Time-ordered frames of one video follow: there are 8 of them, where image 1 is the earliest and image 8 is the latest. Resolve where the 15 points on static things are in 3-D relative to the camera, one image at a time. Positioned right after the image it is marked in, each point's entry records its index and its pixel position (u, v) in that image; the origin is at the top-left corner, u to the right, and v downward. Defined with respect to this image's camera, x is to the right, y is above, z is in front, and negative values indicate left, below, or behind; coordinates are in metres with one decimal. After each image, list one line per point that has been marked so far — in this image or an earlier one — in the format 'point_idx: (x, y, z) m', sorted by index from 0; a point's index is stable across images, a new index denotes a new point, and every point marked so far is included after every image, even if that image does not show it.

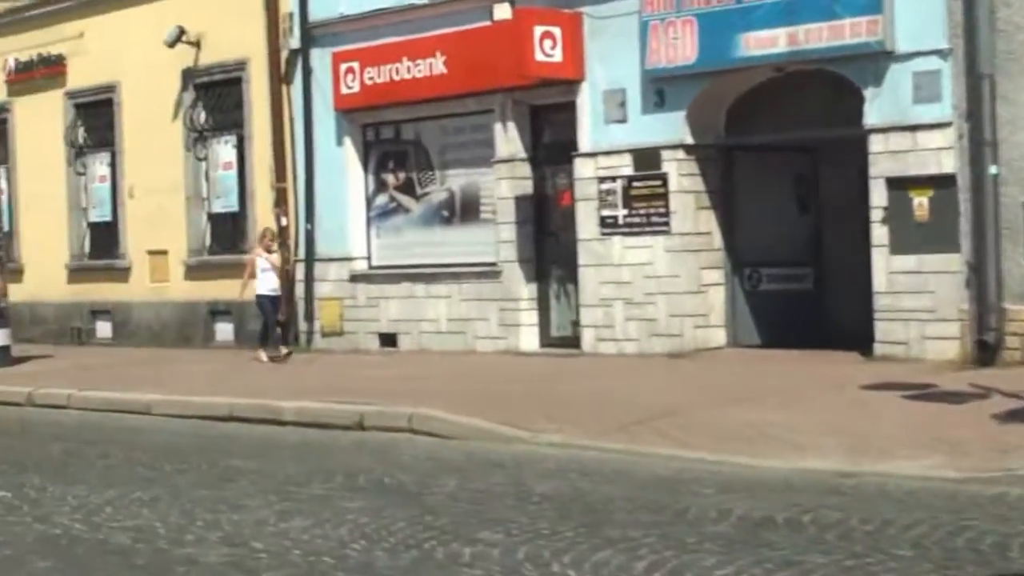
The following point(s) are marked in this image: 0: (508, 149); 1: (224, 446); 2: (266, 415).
0: (0.0, +1.3, +18.5) m
1: (-1.6, -0.9, +11.2) m
2: (-1.7, -0.9, +13.6) m
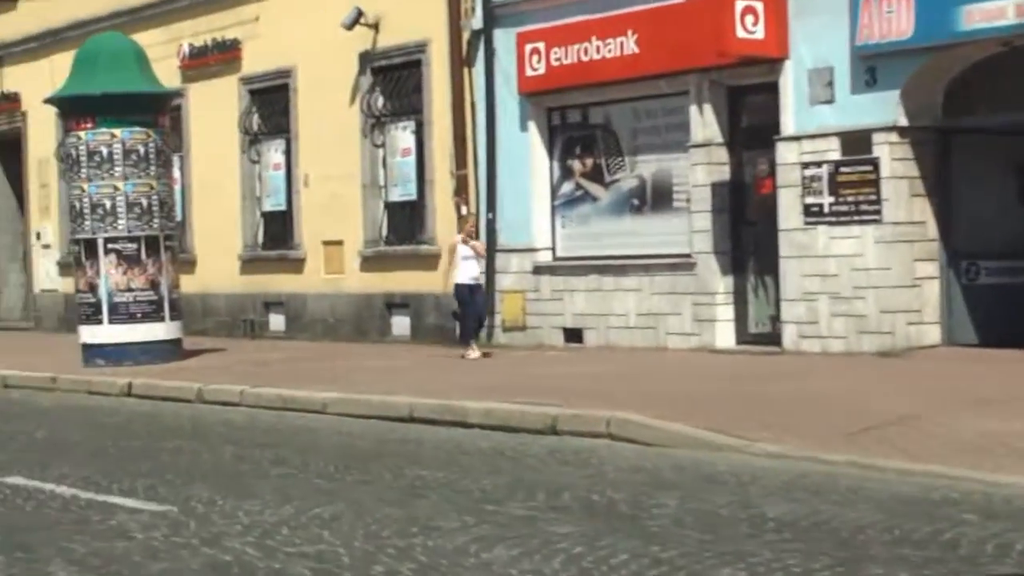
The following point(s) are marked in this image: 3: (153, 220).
0: (+1.7, +1.4, +17.4) m
1: (-0.5, -0.8, +10.2) m
2: (-0.4, -0.8, +12.7) m
3: (-3.4, +0.7, +19.2) m
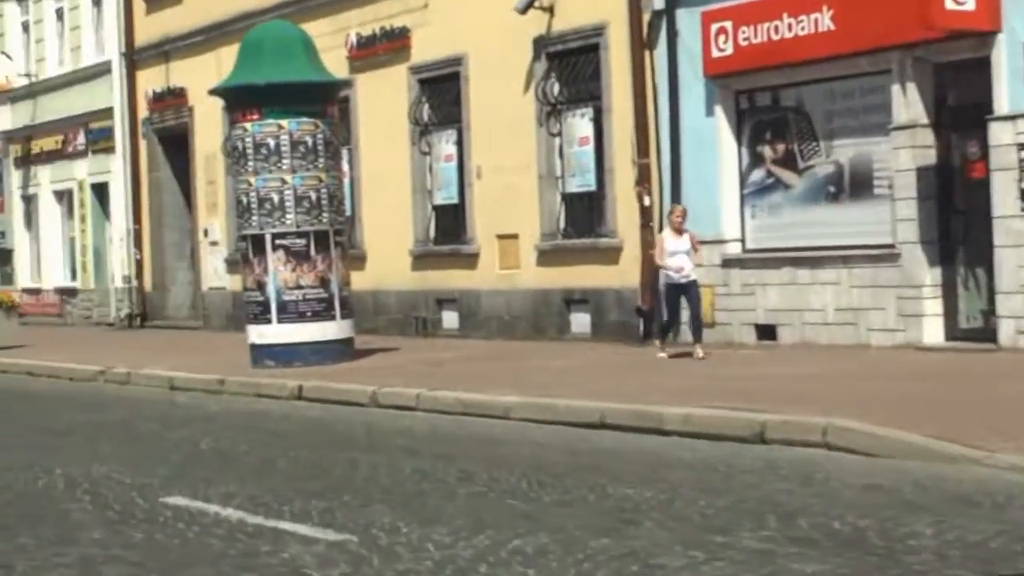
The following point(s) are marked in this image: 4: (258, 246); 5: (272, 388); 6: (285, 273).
0: (+3.2, +1.4, +16.1) m
1: (+0.4, -0.8, +9.2) m
2: (+0.8, -0.8, +11.6) m
3: (-1.7, +0.7, +18.3) m
4: (-2.3, +0.4, +18.3) m
5: (-1.9, -0.8, +16.1) m
6: (-2.1, +0.1, +18.2) m
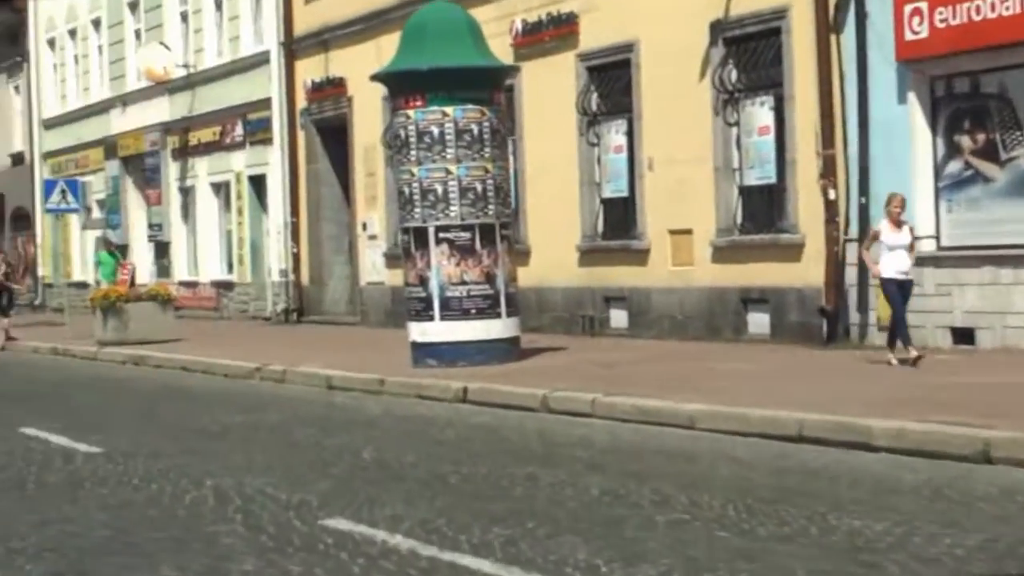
0: (+4.6, +1.4, +14.8) m
1: (+1.3, -0.8, +8.2) m
2: (+1.8, -0.8, +10.5) m
3: (-0.2, +0.7, +17.4) m
4: (-0.8, +0.4, +17.5) m
5: (-0.6, -0.8, +15.2) m
6: (-0.6, +0.2, +17.3) m
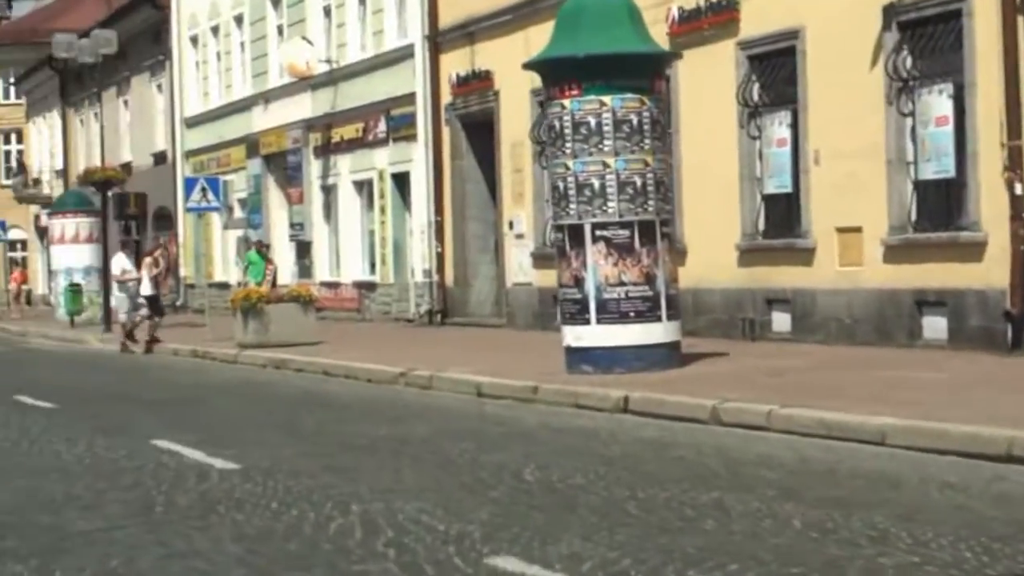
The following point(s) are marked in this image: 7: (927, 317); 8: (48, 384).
0: (+5.7, +1.4, +13.4) m
1: (+1.9, -0.8, +7.0) m
2: (+2.6, -0.8, +9.3) m
3: (+1.1, +0.7, +16.3) m
4: (+0.5, +0.4, +16.4) m
5: (+0.6, -0.8, +14.2) m
6: (+0.8, +0.2, +16.2) m
7: (+3.7, -0.3, +18.0) m
8: (-4.3, -0.9, +18.4) m
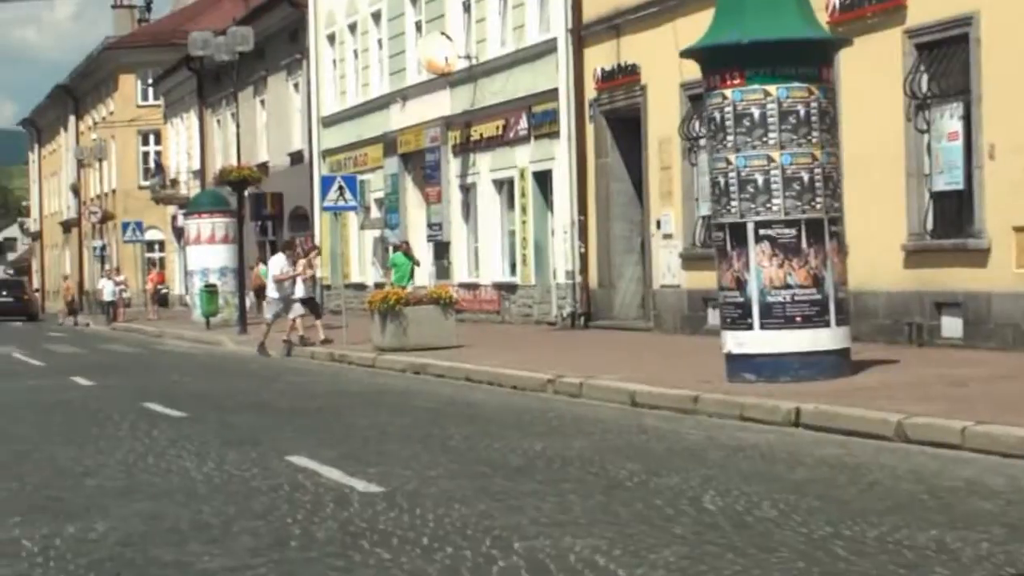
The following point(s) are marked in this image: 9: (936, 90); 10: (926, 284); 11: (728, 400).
0: (+6.7, +1.4, +12.0) m
1: (+2.5, -0.8, +5.8) m
2: (+3.3, -0.8, +8.1) m
3: (+2.3, +0.7, +15.2) m
4: (+1.7, +0.4, +15.3) m
5: (+1.6, -0.8, +13.1) m
6: (+2.0, +0.1, +15.1) m
7: (+5.0, -0.3, +16.7) m
8: (-2.9, -0.9, +17.6) m
9: (+4.1, +1.9, +19.4) m
10: (+4.0, 0.0, +19.5) m
11: (+1.5, -0.8, +13.7) m
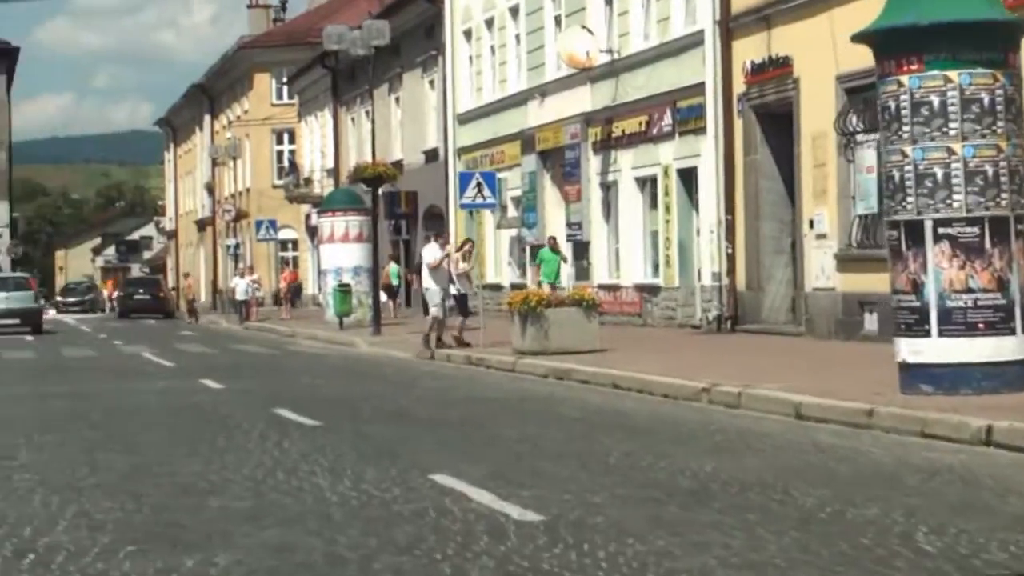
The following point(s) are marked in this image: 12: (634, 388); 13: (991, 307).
0: (+7.6, +1.3, +10.5) m
1: (+3.0, -0.9, +4.6) m
2: (+4.0, -0.8, +6.8) m
3: (+3.4, +0.7, +14.0) m
4: (+2.8, +0.4, +14.1) m
5: (+2.6, -0.8, +11.9) m
6: (+3.0, +0.1, +13.9) m
7: (+6.2, -0.3, +15.3) m
8: (-1.6, -0.9, +16.7) m
9: (+5.5, +1.9, +18.1) m
10: (+5.4, 0.0, +18.1) m
11: (+2.5, -0.8, +12.5) m
12: (+1.1, -0.9, +17.8) m
13: (+3.3, -0.1, +13.9) m
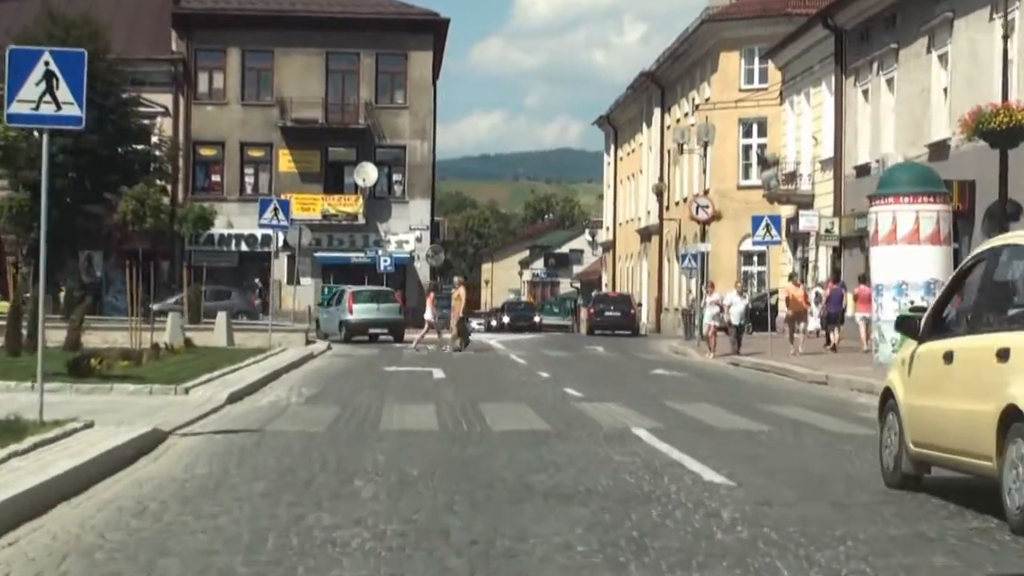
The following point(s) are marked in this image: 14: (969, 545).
0: (+9.8, +1.1, -4.1) m
1: (+4.0, -0.9, -8.9) m
2: (+5.5, -0.9, -7.0) m
3: (+6.4, +0.5, +0.1) m
4: (+5.9, +0.2, +0.4) m
5: (+5.2, -1.0, -1.7) m
6: (+6.0, -0.1, +0.2) m
7: (+9.4, -0.6, +0.8) m
8: (+2.0, -1.0, +3.8) m
9: (+9.4, +1.6, +3.7) m
10: (+9.2, -0.3, +3.8) m
11: (+5.2, -0.9, -1.1) m
12: (+4.9, -1.0, +4.4) m
13: (+6.3, -0.3, +0.1) m
14: (+1.8, -1.0, +7.8) m
